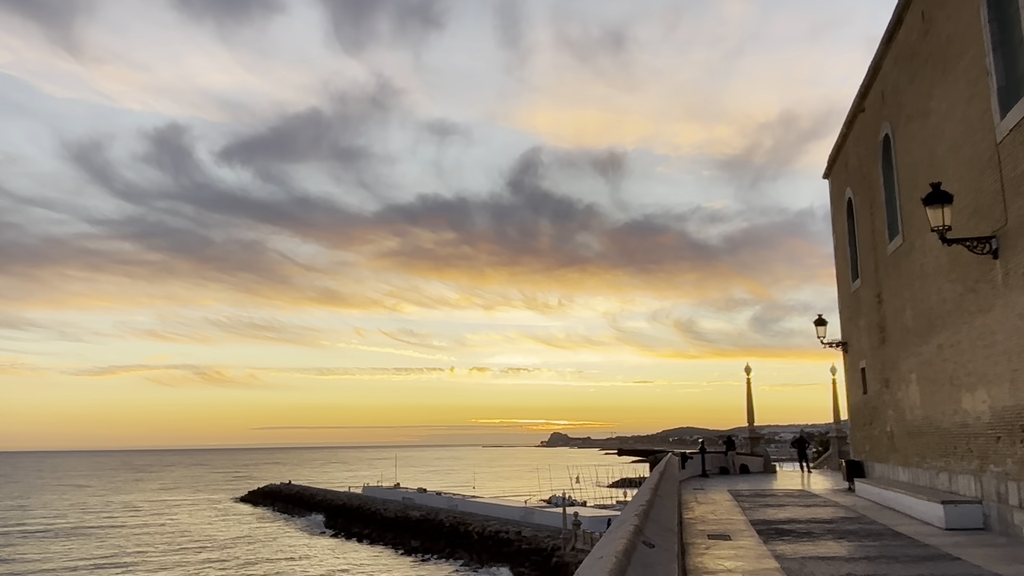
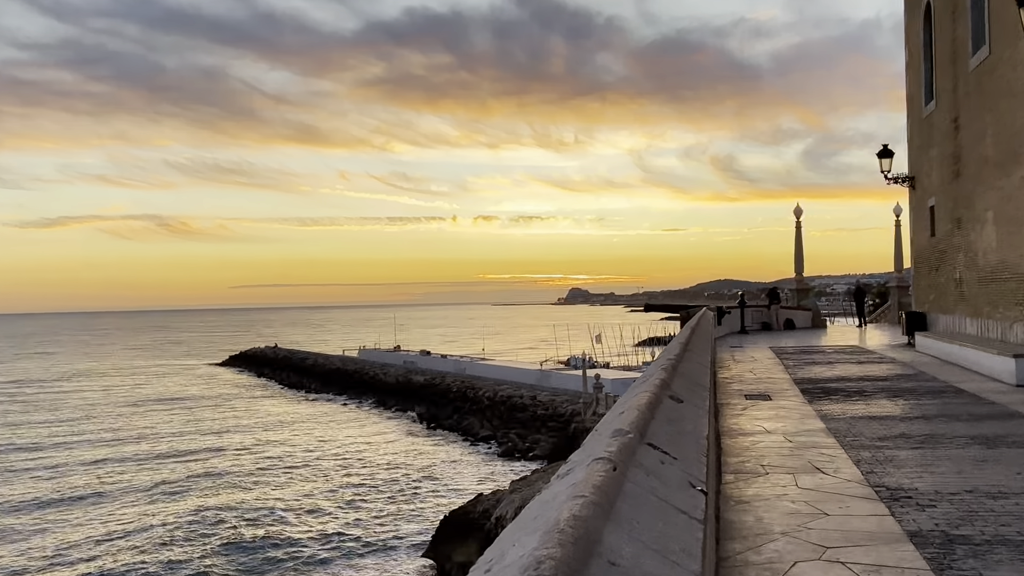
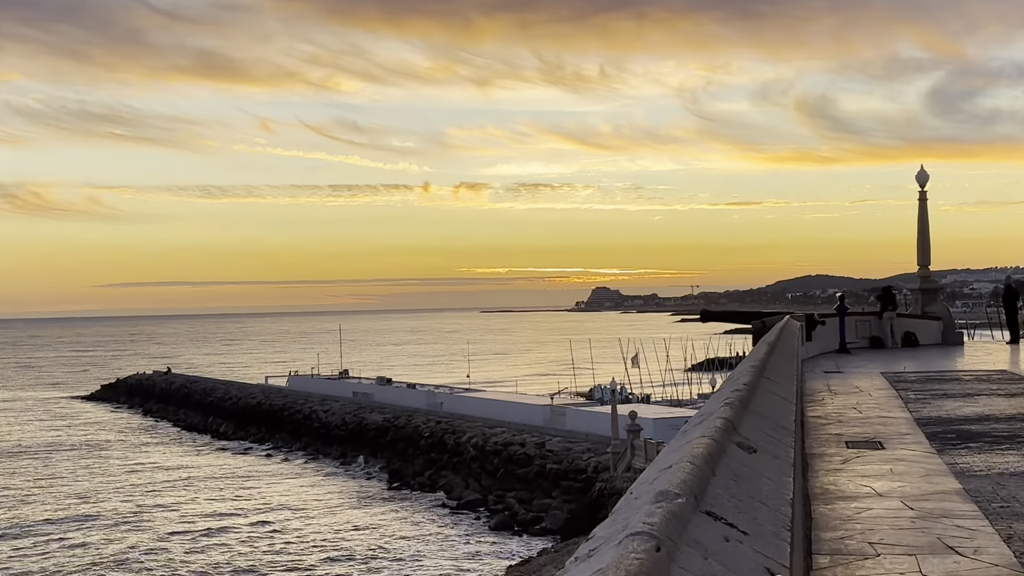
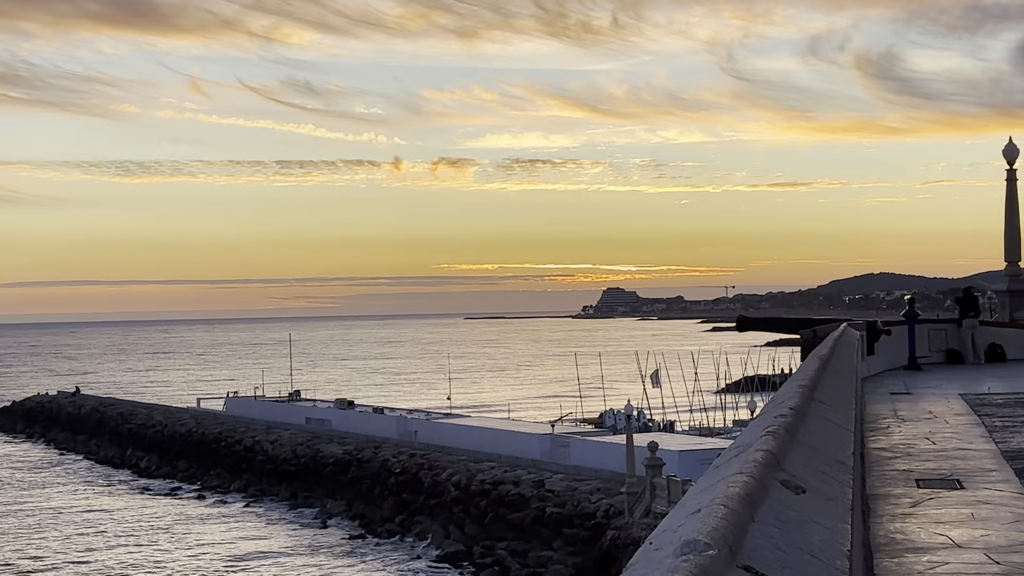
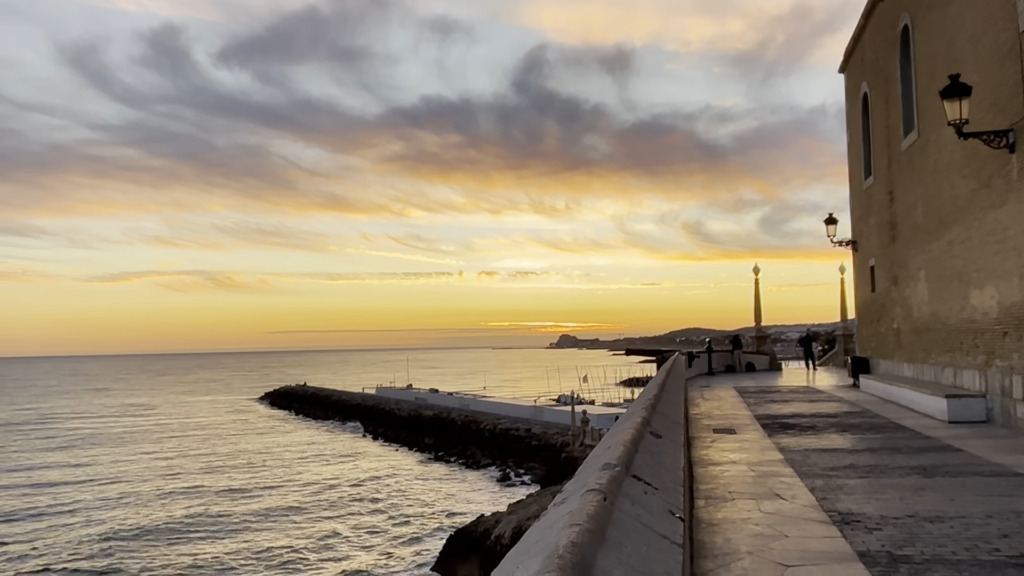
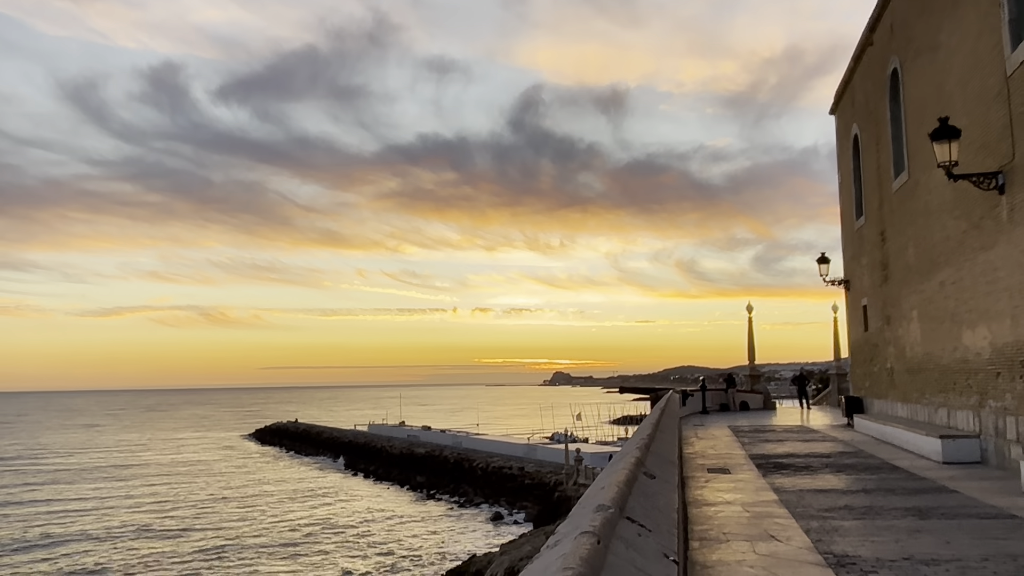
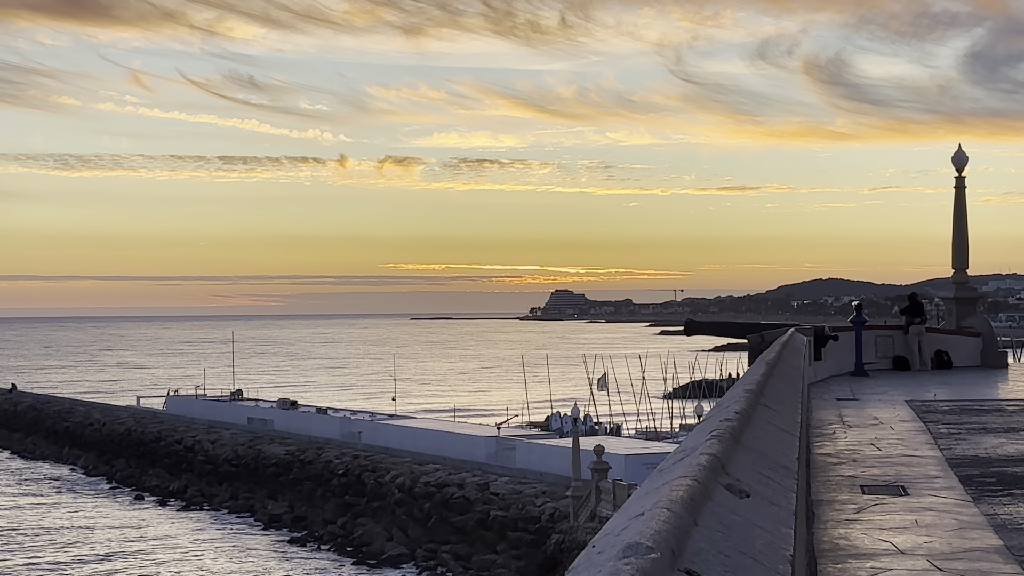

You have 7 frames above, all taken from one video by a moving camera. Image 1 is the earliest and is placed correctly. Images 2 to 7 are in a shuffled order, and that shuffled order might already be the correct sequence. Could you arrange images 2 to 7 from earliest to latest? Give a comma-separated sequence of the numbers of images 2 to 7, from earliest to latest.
6, 5, 2, 3, 4, 7
